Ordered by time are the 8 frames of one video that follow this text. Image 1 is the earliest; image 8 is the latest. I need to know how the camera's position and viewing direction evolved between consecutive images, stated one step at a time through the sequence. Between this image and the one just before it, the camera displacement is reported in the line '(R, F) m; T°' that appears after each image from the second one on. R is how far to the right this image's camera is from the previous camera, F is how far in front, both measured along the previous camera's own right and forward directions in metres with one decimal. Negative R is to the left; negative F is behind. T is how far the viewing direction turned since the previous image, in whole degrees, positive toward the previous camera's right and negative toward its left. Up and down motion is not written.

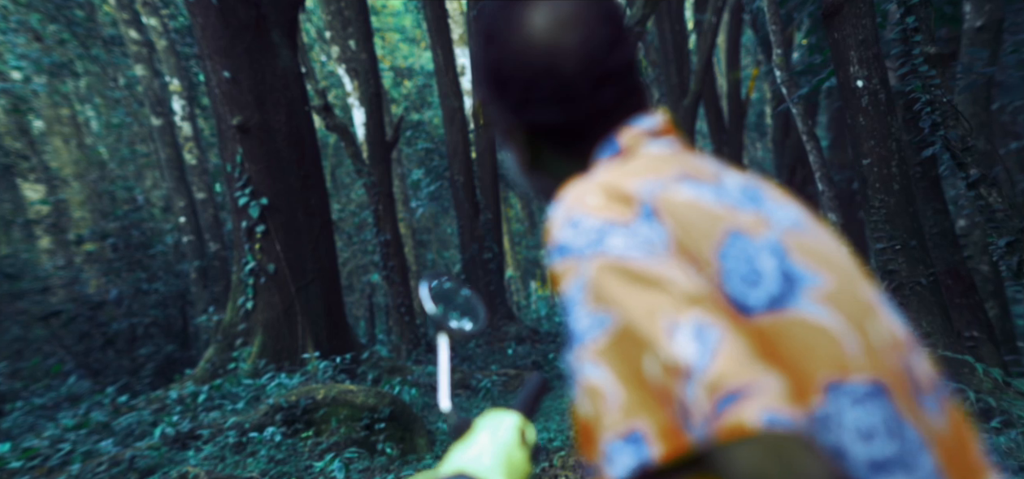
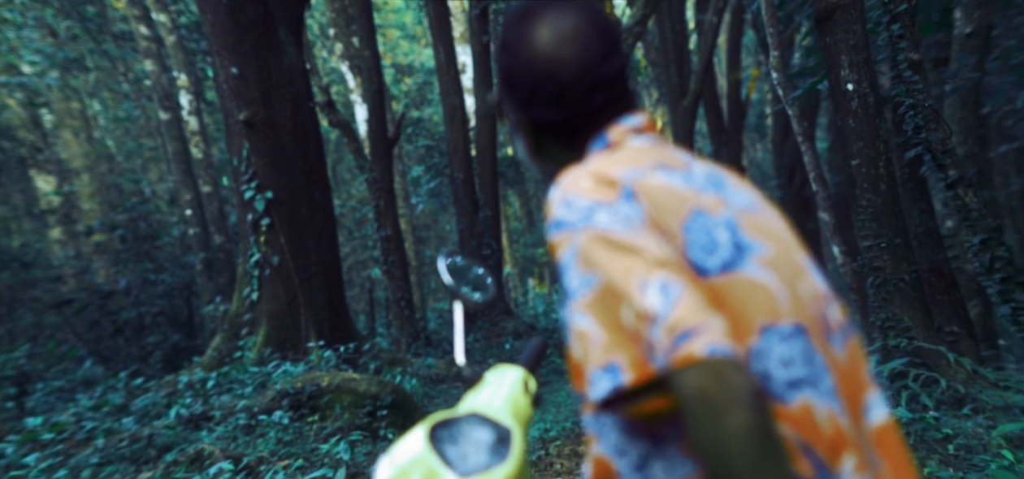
(0.0, -0.3) m; 0°
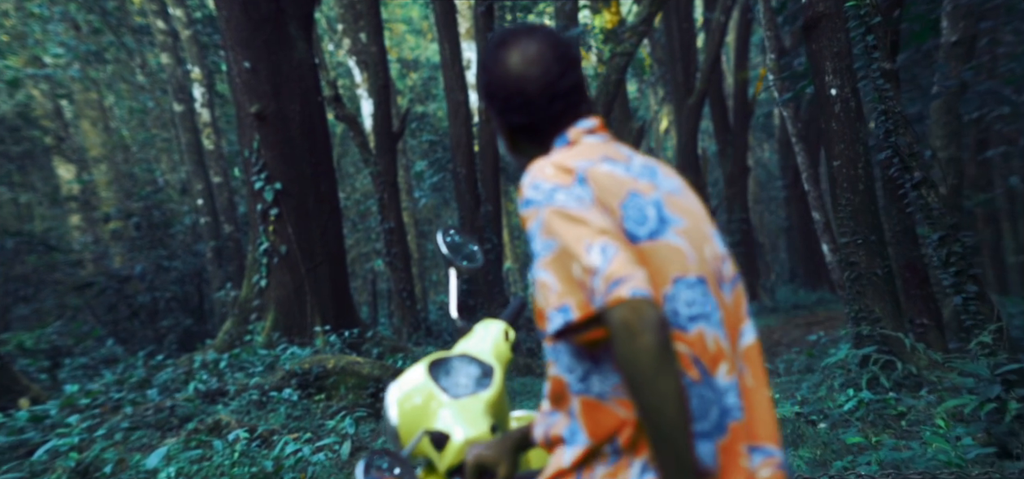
(0.0, -0.4) m; 0°
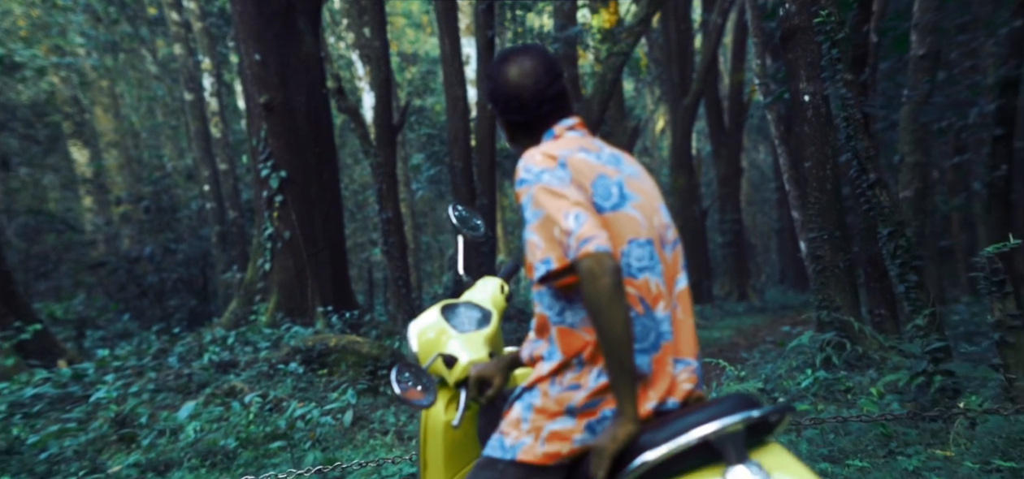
(0.0, -0.6) m; 0°
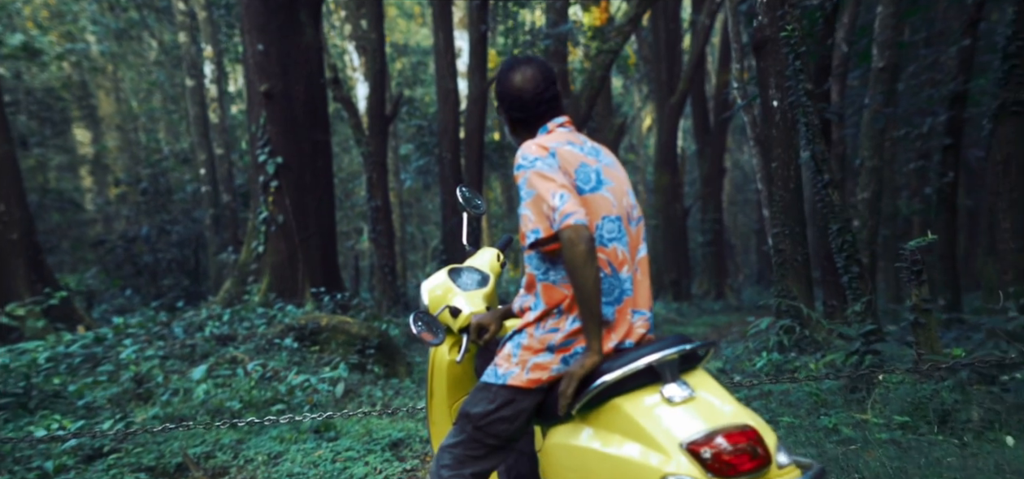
(0.0, -0.6) m; +1°
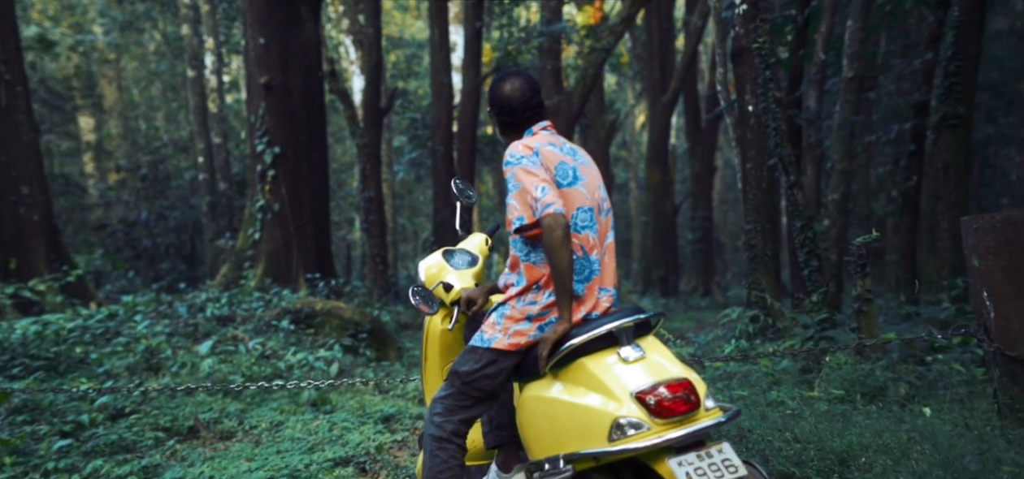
(0.0, -0.5) m; +1°
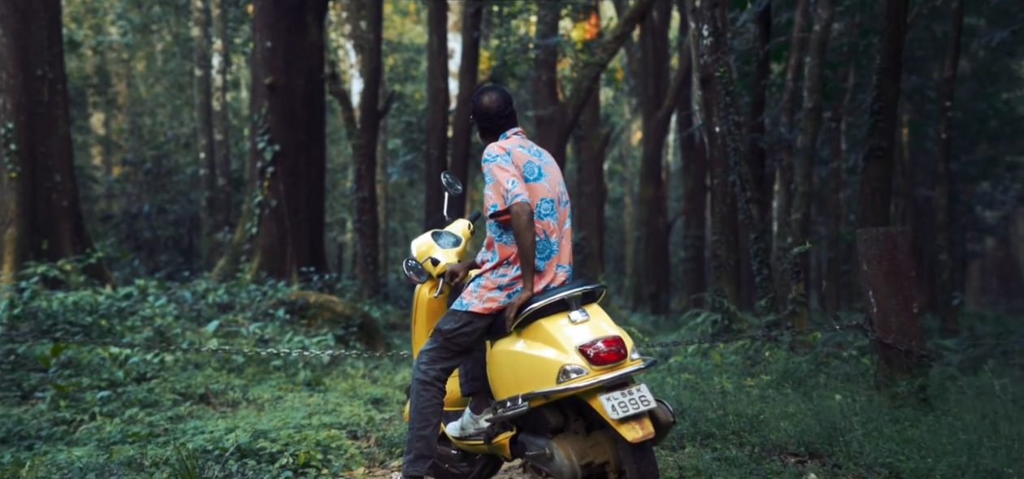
(+0.1, -0.8) m; +1°
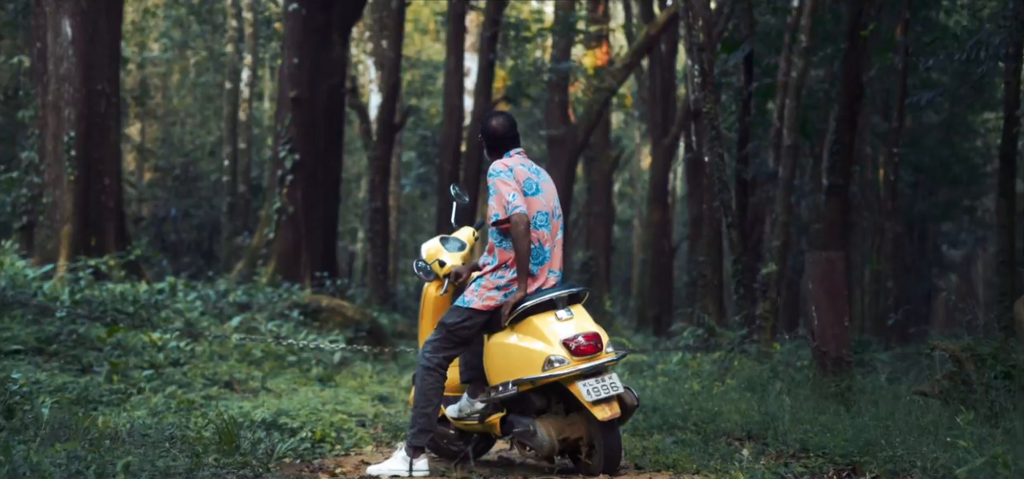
(+0.1, -0.7) m; -1°
